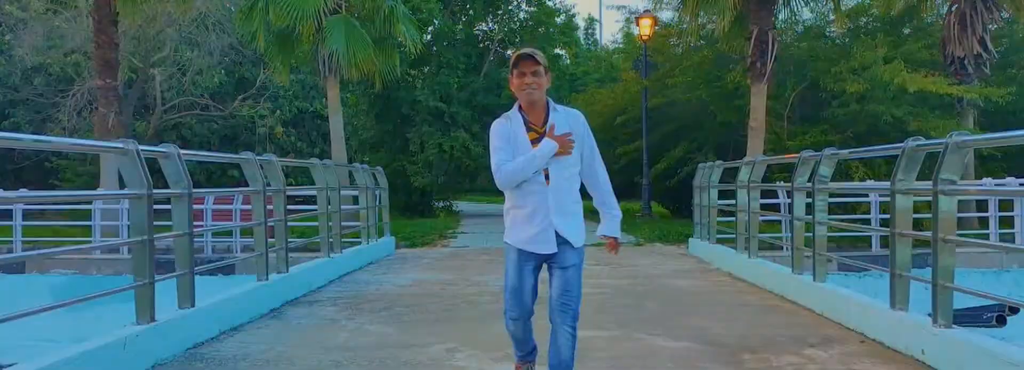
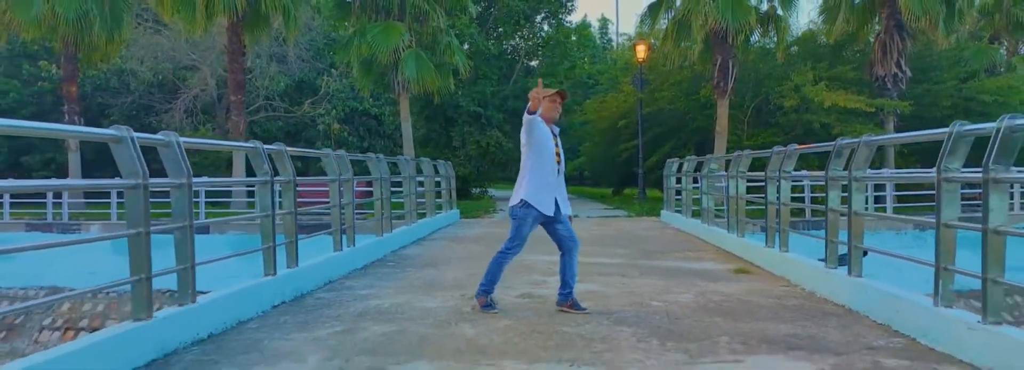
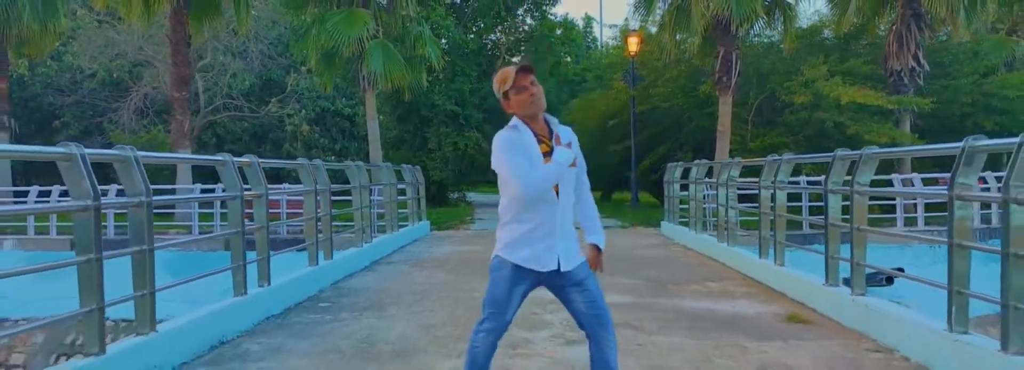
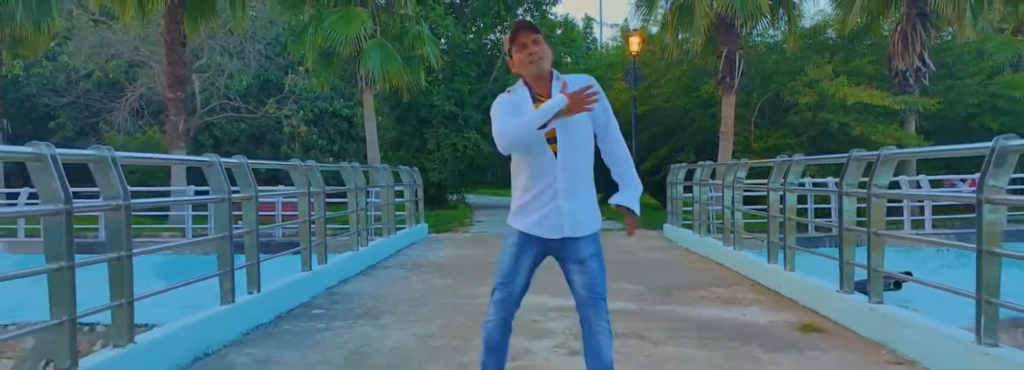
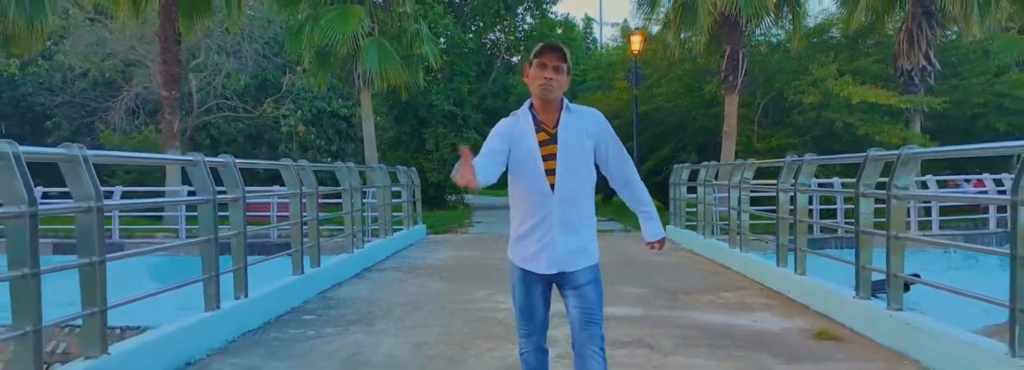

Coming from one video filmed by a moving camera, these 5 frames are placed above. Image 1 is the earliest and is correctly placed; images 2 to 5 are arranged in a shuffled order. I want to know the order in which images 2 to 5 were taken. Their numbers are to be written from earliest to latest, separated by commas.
5, 4, 3, 2
